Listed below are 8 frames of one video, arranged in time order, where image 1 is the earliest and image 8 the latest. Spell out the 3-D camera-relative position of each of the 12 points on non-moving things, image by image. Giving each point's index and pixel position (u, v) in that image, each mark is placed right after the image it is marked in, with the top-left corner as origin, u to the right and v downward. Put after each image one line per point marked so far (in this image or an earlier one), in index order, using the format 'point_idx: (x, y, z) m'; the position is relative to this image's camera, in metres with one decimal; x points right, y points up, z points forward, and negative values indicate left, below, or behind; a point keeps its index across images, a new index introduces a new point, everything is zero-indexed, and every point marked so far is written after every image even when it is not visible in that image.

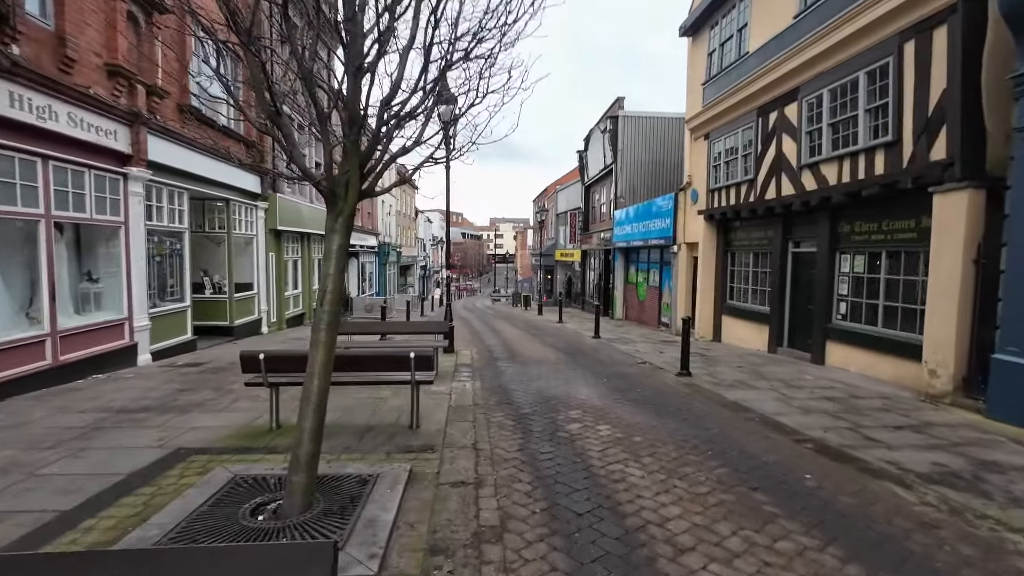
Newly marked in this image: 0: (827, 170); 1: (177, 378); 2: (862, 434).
0: (+6.0, +2.2, +9.4) m
1: (-5.7, -1.5, +8.4) m
2: (+3.9, -1.6, +5.5) m
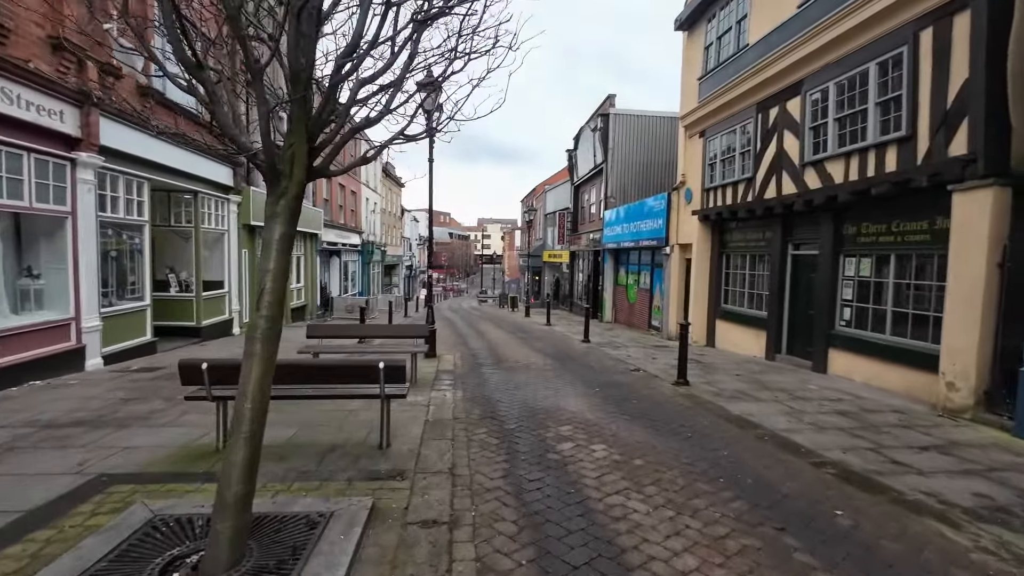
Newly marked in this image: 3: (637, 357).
0: (+5.7, +2.1, +8.9) m
1: (-5.9, -1.5, +7.6) m
2: (+3.7, -1.7, +4.9) m
3: (+2.8, -1.6, +11.3) m
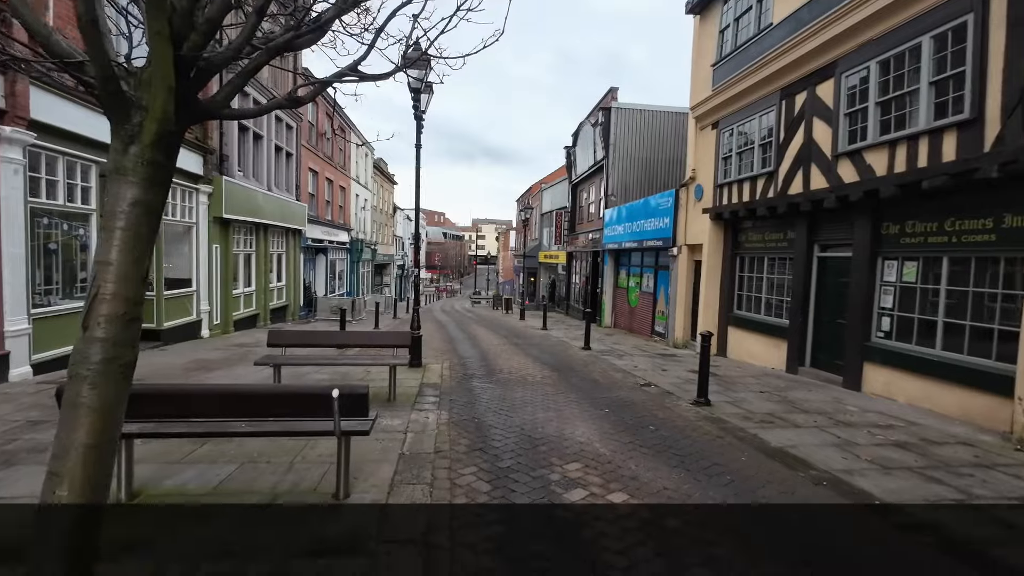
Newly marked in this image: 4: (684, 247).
0: (+5.7, +2.0, +7.8) m
1: (-6.0, -1.5, +6.4) m
2: (+3.7, -1.8, +3.9) m
3: (+2.7, -1.7, +10.2) m
4: (+4.9, +1.2, +14.1) m
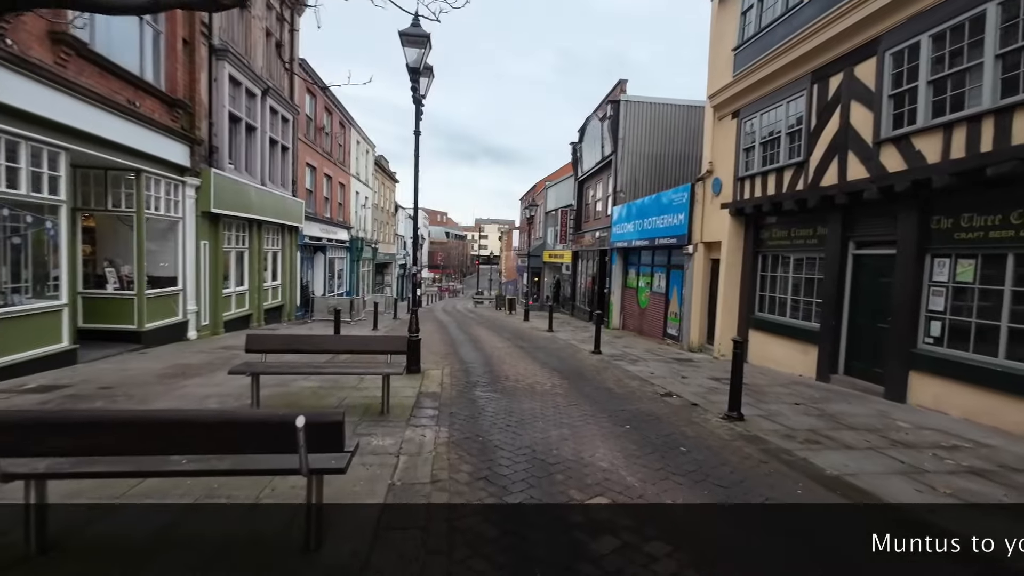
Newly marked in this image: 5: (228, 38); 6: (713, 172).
0: (+5.8, +2.0, +7.0) m
1: (-5.9, -1.4, +5.6) m
2: (+3.8, -1.8, +3.0) m
3: (+2.8, -1.7, +9.4) m
4: (+5.0, +1.2, +13.2) m
5: (-8.1, +7.2, +14.3) m
6: (+5.1, +3.0, +12.7) m
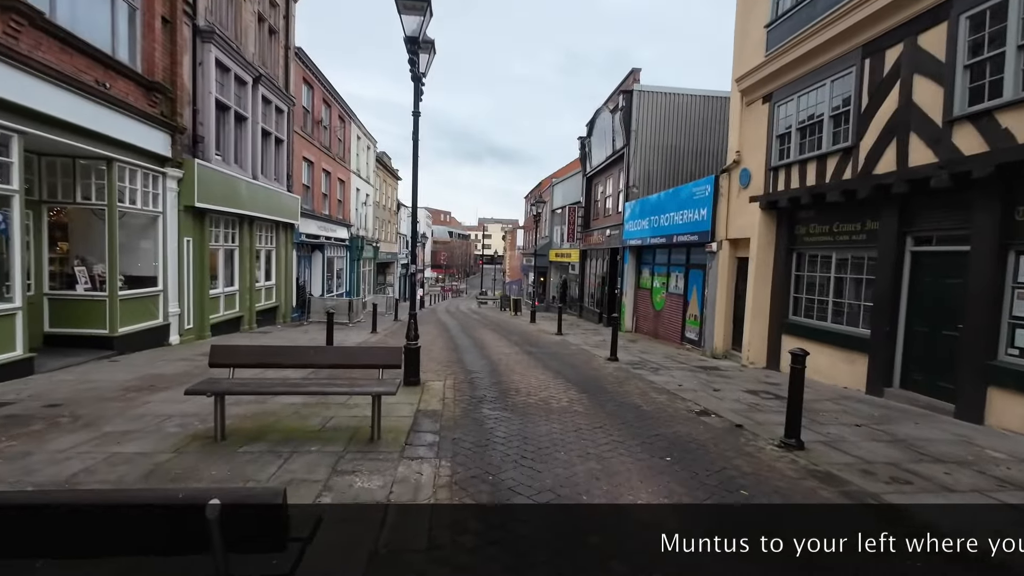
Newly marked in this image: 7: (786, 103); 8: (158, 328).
0: (+6.0, +2.0, +5.9) m
1: (-5.7, -1.4, +4.6) m
2: (+3.9, -1.8, +2.0) m
3: (+3.0, -1.7, +8.4) m
4: (+5.2, +1.1, +12.2) m
5: (-7.9, +7.2, +13.3) m
6: (+5.3, +3.0, +11.7) m
7: (+5.6, +3.8, +10.2) m
8: (-8.0, -0.9, +11.3) m
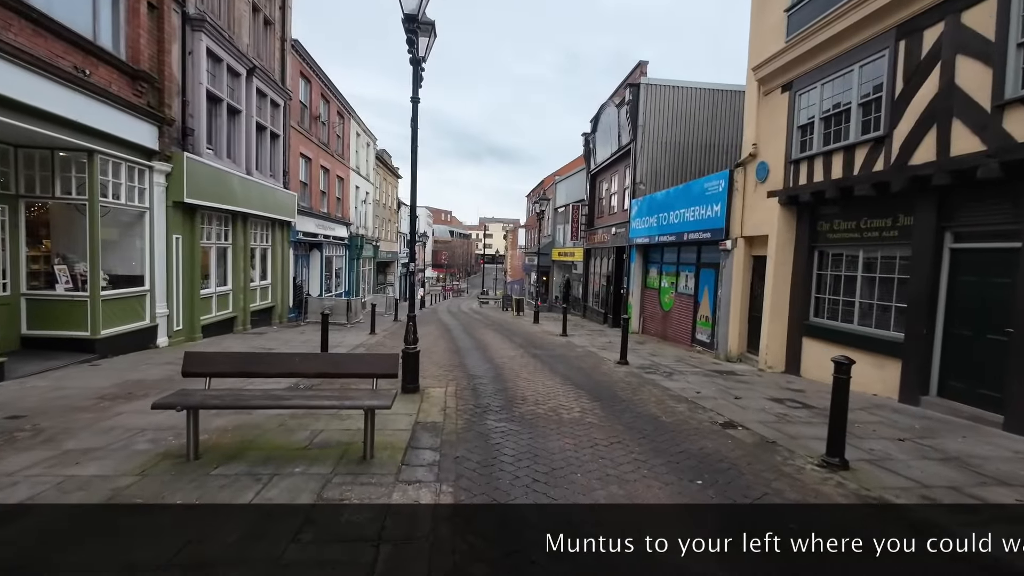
0: (+6.1, +2.0, +5.4) m
1: (-5.6, -1.4, +4.1) m
2: (+4.0, -1.8, +1.4) m
3: (+3.1, -1.7, +7.8) m
4: (+5.3, +1.1, +11.6) m
5: (-7.8, +7.2, +12.7) m
6: (+5.5, +3.0, +11.1) m
7: (+5.7, +3.8, +9.6) m
8: (-7.9, -0.9, +10.7) m
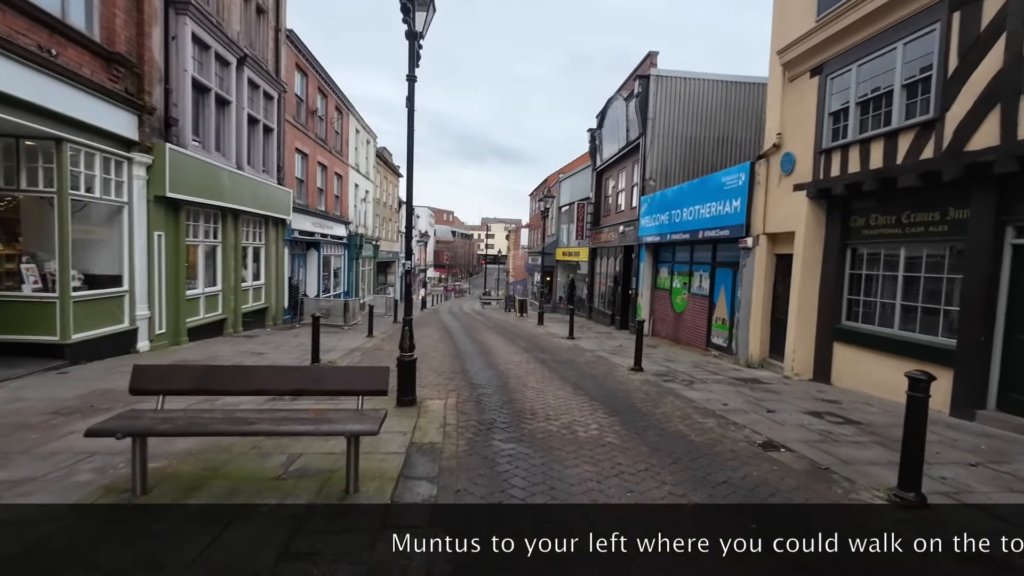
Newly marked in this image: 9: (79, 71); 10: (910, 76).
0: (+6.2, +2.0, +4.6) m
1: (-5.5, -1.5, +3.3) m
2: (+4.1, -1.8, +0.6) m
3: (+3.2, -1.7, +7.0) m
4: (+5.4, +1.1, +10.8) m
5: (-7.7, +7.1, +12.0) m
6: (+5.6, +2.9, +10.3) m
7: (+5.8, +3.8, +8.8) m
8: (-7.8, -0.9, +10.0) m
9: (-7.4, +3.7, +8.6) m
10: (+5.9, +3.2, +7.5) m
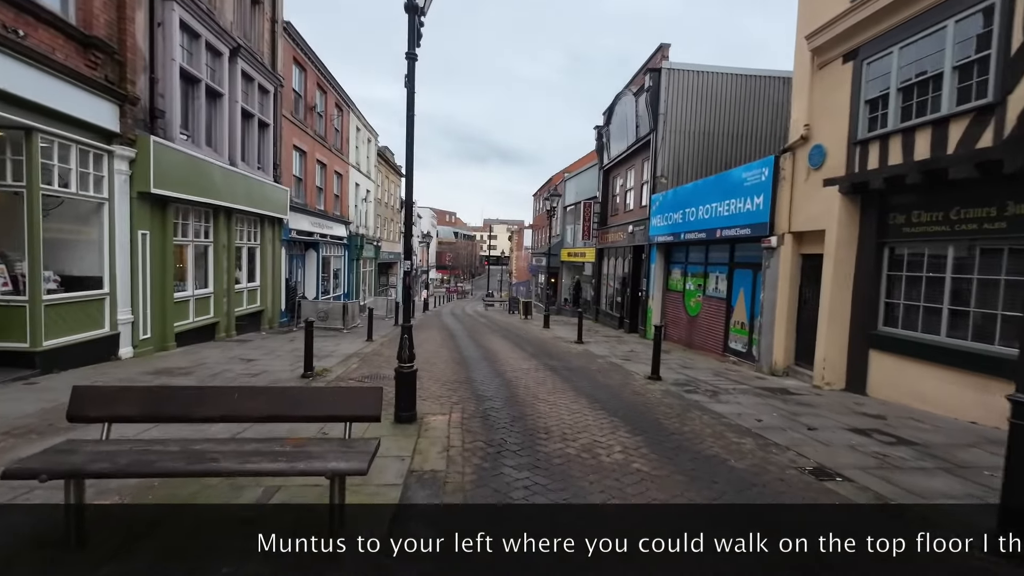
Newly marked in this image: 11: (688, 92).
0: (+6.3, +1.9, +3.8) m
1: (-5.4, -1.5, +2.6) m
2: (+4.2, -1.8, -0.1) m
3: (+3.3, -1.7, +6.3) m
4: (+5.6, +1.1, +10.1) m
5: (-7.5, +7.1, +11.3) m
6: (+5.7, +2.9, +9.6) m
7: (+6.0, +3.7, +8.1) m
8: (-7.6, -0.9, +9.3) m
9: (-7.3, +3.7, +7.9) m
10: (+6.1, +3.1, +6.8) m
11: (+5.8, +6.5, +16.6) m
